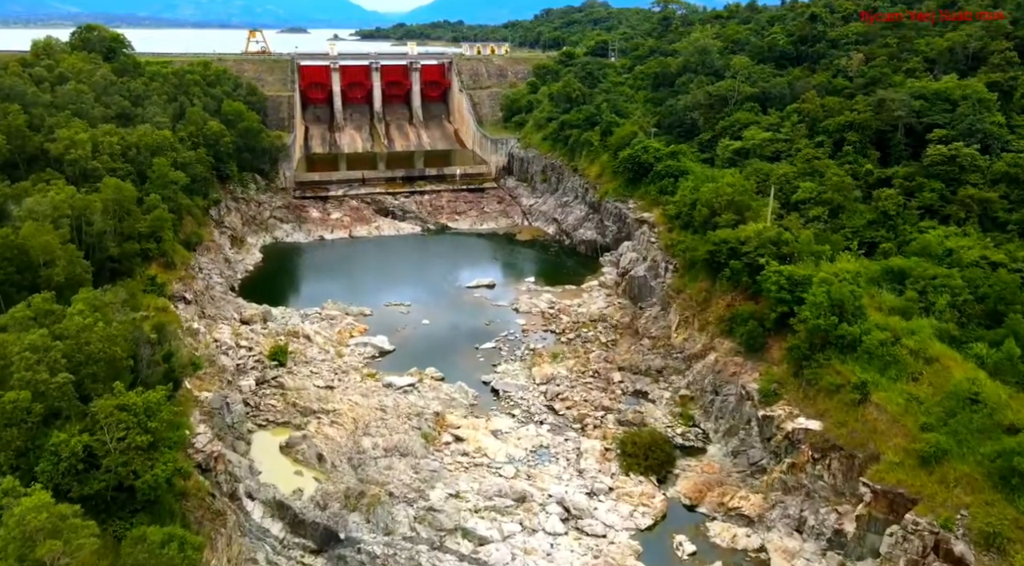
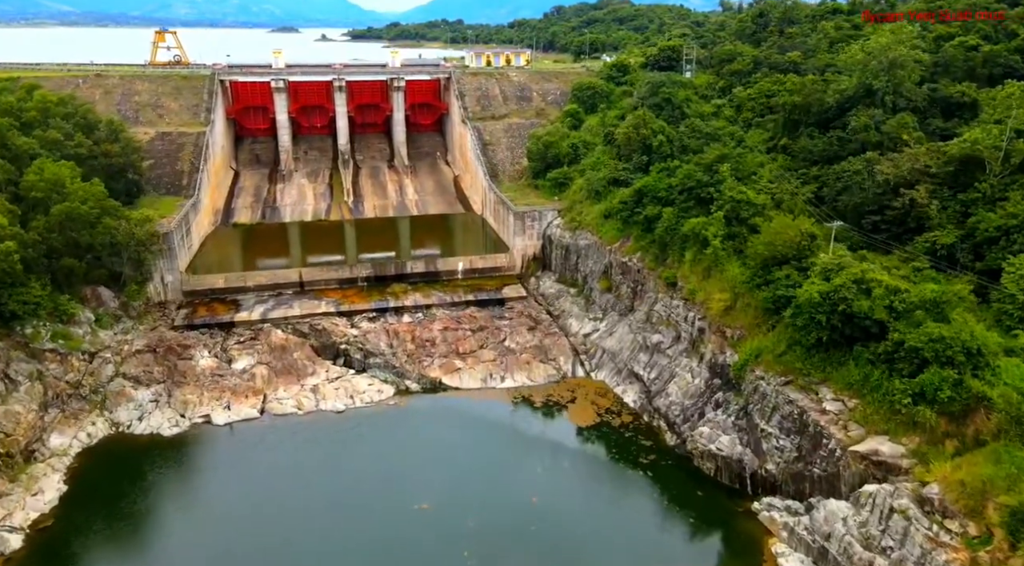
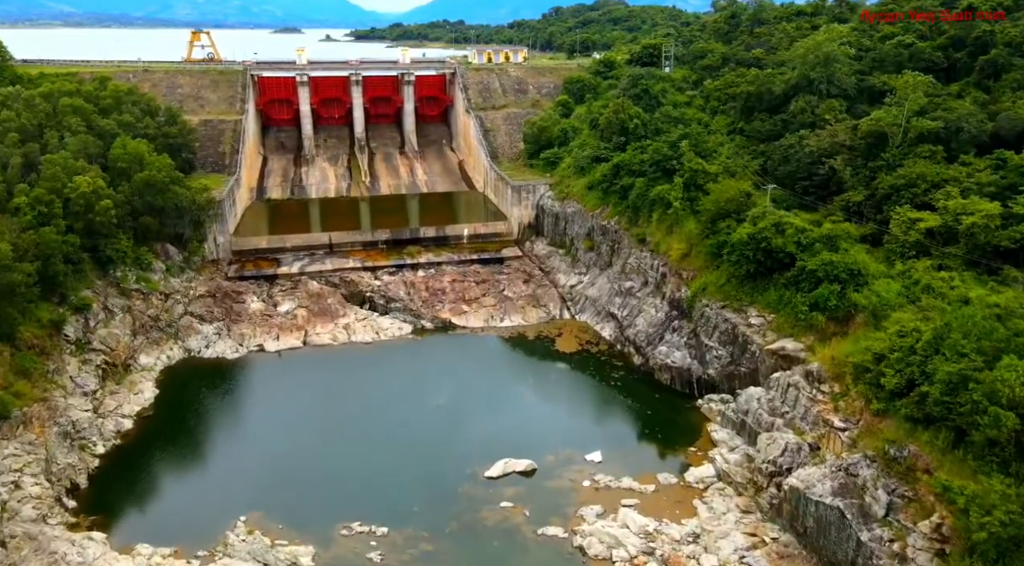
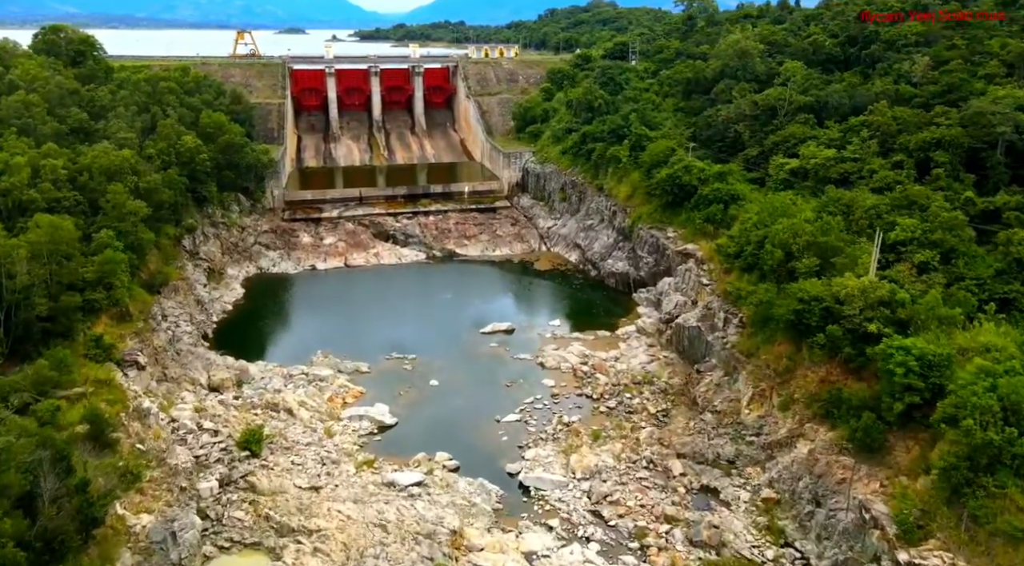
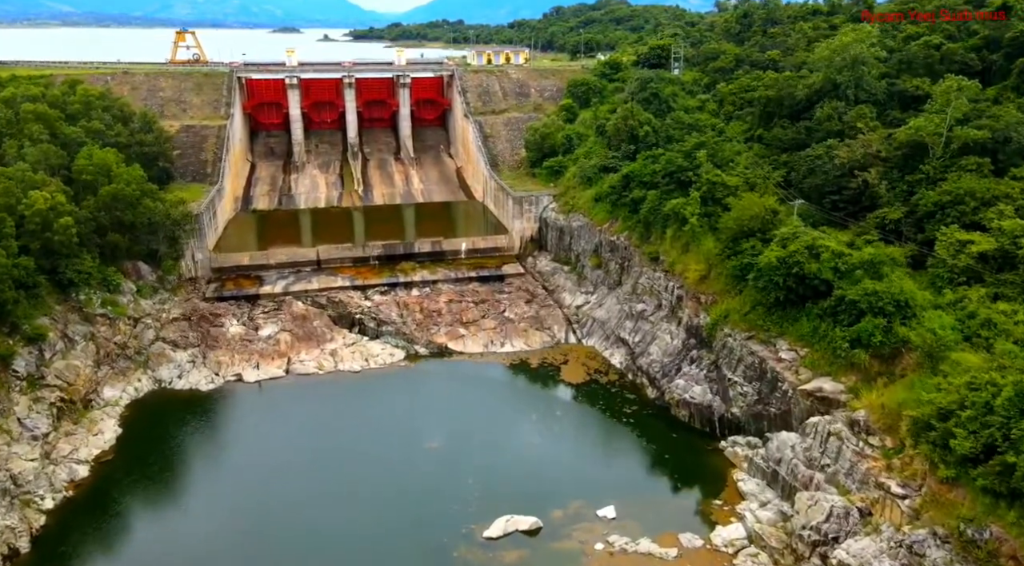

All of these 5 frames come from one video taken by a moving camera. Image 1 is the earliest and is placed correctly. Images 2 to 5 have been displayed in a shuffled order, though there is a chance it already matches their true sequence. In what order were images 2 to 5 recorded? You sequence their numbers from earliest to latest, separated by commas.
4, 3, 5, 2
